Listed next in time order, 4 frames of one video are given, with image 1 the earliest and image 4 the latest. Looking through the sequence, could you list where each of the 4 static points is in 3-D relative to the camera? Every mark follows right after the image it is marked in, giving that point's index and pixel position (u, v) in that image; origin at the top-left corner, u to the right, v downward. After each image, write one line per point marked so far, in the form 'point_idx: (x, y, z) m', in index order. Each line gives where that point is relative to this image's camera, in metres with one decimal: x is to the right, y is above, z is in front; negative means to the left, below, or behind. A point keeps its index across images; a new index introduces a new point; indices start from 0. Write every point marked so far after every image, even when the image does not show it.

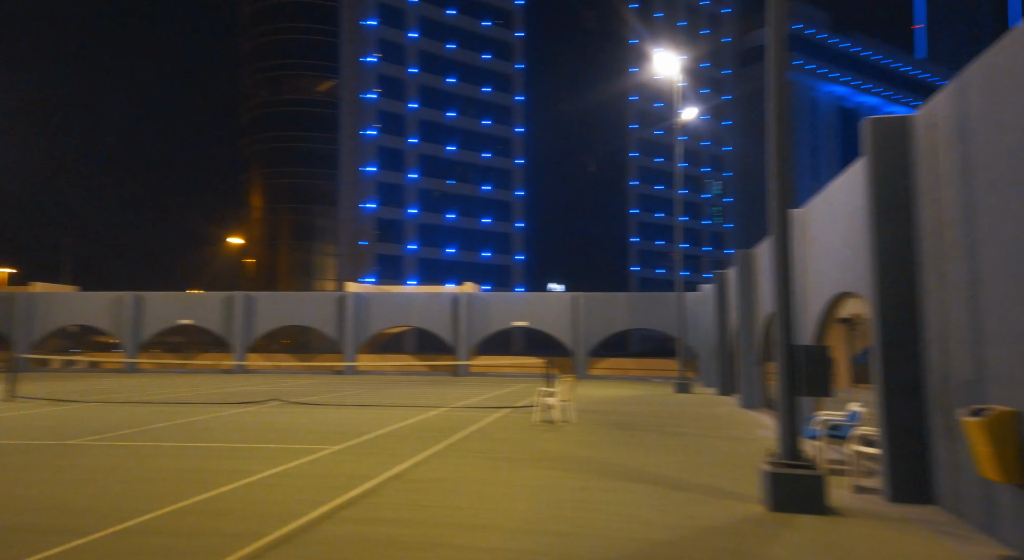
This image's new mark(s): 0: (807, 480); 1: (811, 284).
0: (+3.7, -2.5, +9.6) m
1: (+6.3, 0.0, +16.0) m
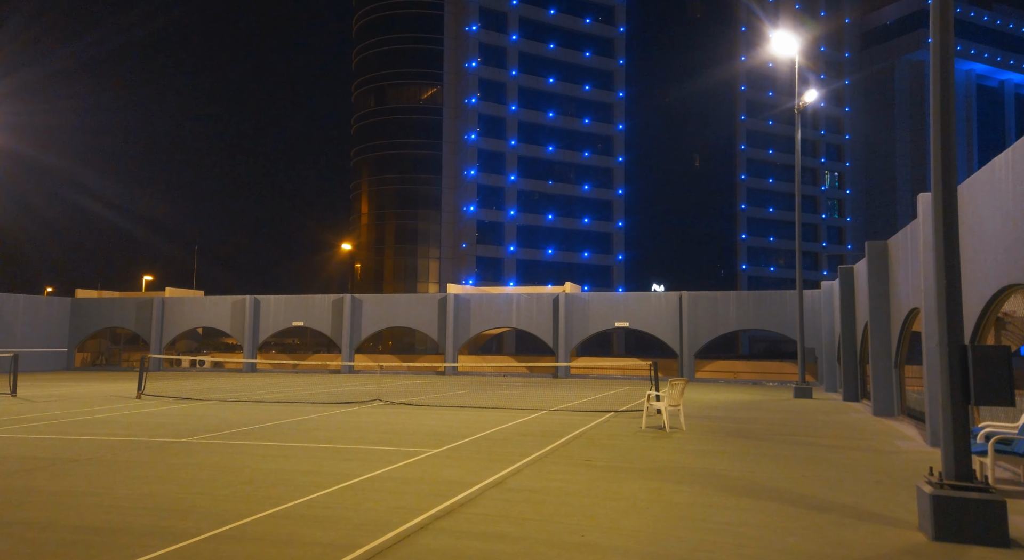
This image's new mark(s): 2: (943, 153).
0: (+4.9, -2.3, +8.0) m
1: (+8.3, +0.1, +14.0) m
2: (+4.9, +1.4, +8.8) m
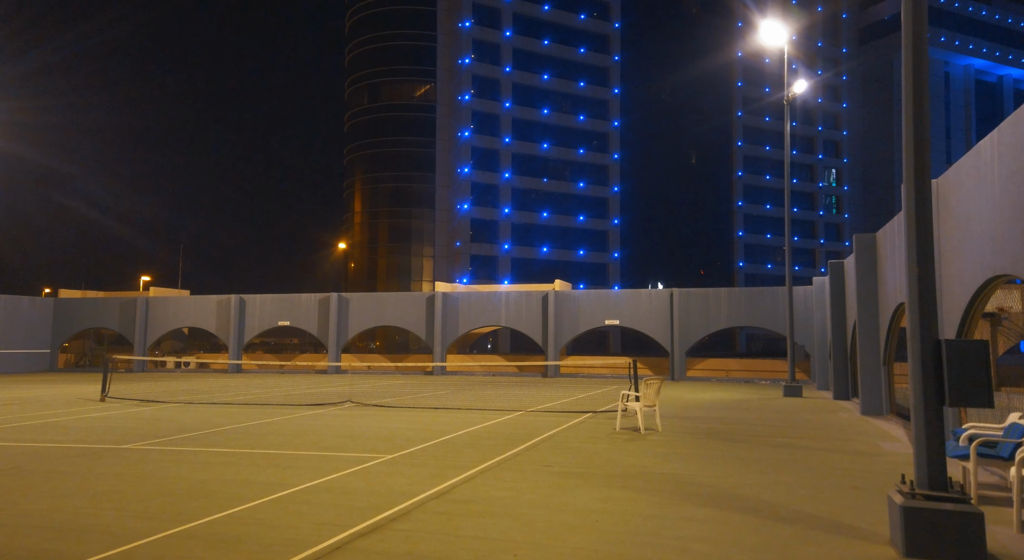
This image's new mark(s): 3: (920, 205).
0: (+4.2, -2.2, +7.3) m
1: (+7.6, +0.3, +13.2) m
2: (+4.1, +1.5, +8.0) m
3: (+4.1, +0.8, +7.9) m
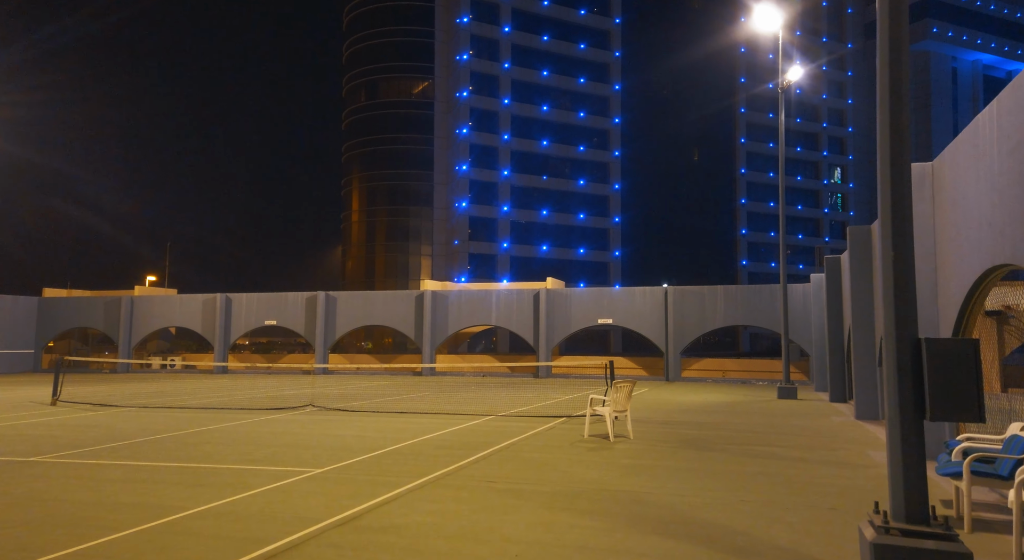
0: (+3.3, -2.1, +5.9) m
1: (+6.7, +0.4, +11.9) m
2: (+3.3, +1.6, +6.7) m
3: (+3.3, +0.9, +6.6) m
